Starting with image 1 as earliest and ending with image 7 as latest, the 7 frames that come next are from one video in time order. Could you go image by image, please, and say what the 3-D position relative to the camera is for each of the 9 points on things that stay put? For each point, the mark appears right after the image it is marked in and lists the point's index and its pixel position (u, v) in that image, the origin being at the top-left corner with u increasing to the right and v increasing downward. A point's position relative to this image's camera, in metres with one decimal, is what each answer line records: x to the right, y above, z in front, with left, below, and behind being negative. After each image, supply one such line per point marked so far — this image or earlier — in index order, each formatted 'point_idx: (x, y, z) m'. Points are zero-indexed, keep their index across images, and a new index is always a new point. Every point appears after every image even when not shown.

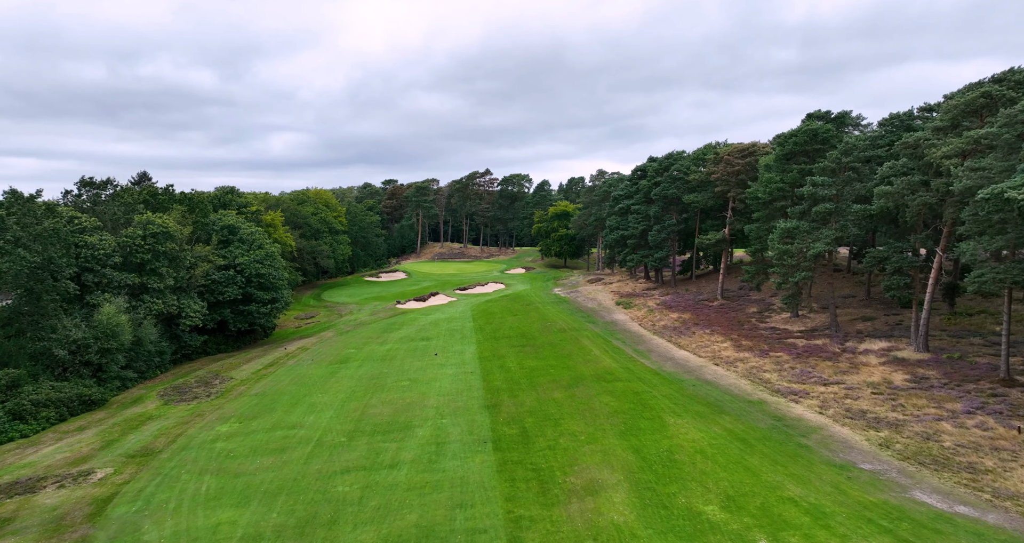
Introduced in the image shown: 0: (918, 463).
0: (+11.7, -5.5, +16.4) m
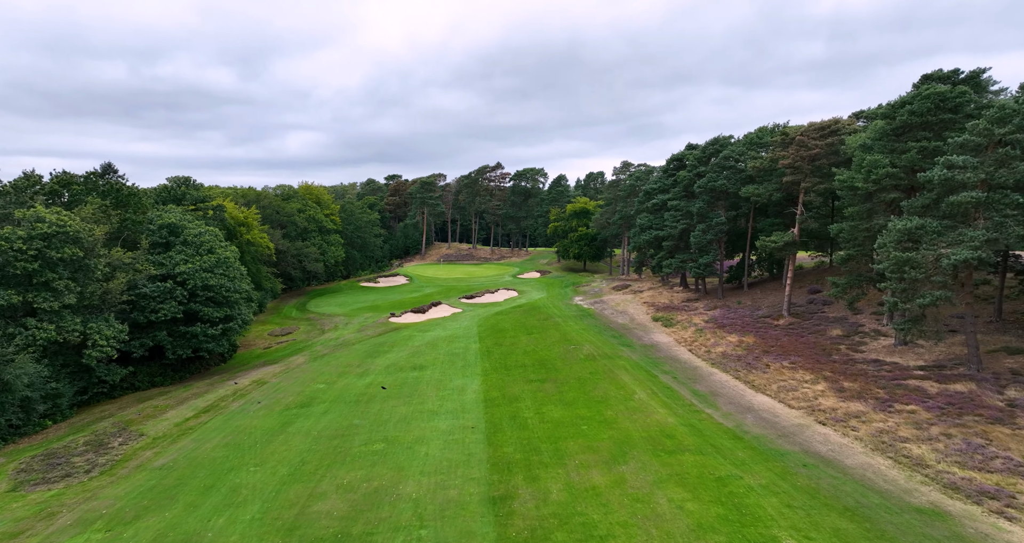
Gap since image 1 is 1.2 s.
0: (+12.1, -6.2, +7.4) m
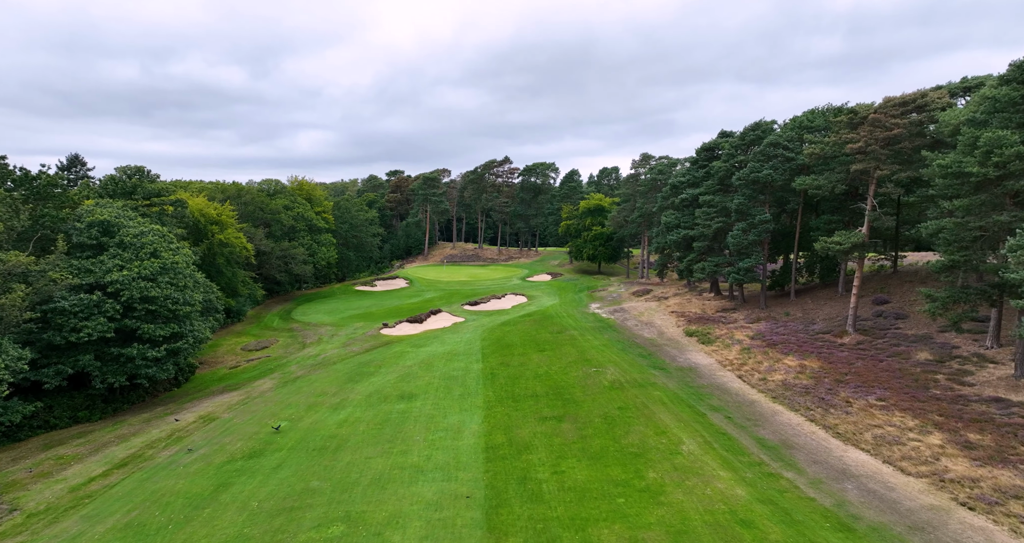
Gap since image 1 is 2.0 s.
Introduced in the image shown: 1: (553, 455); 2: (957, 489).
0: (+12.1, -6.7, +1.1) m
1: (+1.5, -6.4, +19.7) m
2: (+12.1, -5.9, +15.3) m
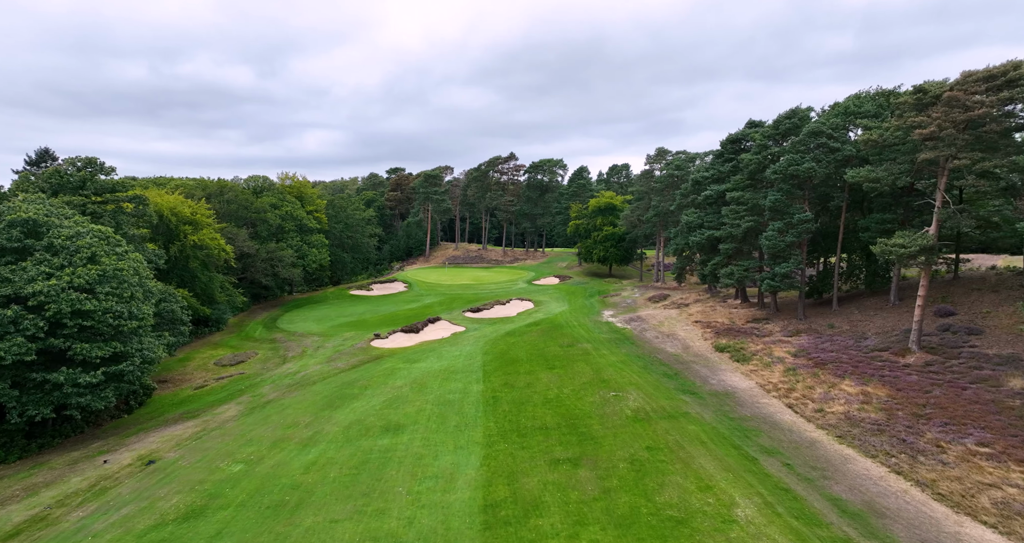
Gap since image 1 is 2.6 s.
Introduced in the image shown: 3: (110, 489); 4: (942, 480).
0: (+12.1, -7.0, -3.4) m
1: (+1.6, -6.7, +15.2) m
2: (+12.2, -6.3, +10.7) m
3: (-12.7, -6.9, +18.0) m
4: (+12.2, -5.8, +16.1) m
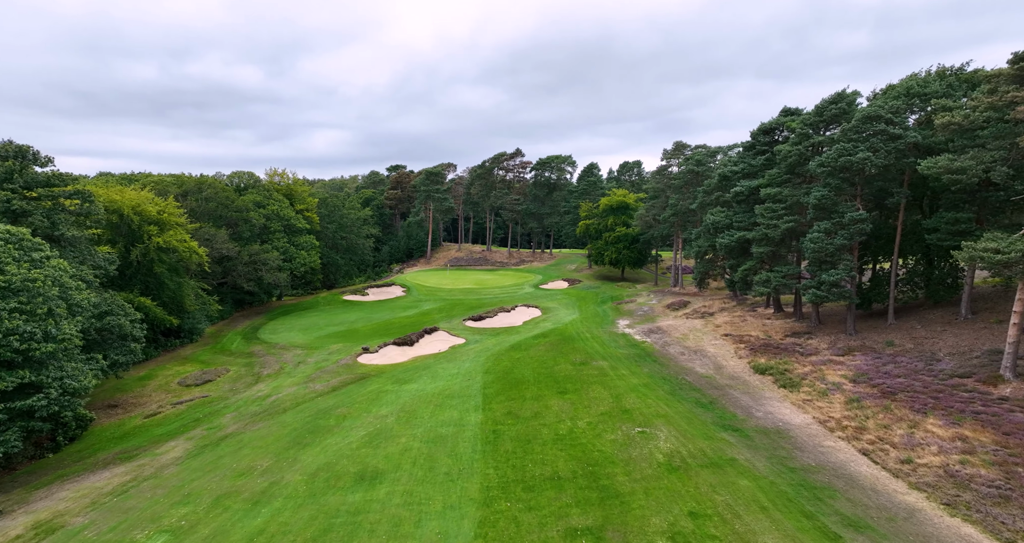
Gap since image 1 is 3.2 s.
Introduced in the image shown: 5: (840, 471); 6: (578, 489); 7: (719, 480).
0: (+11.9, -7.4, -8.2) m
1: (+1.6, -7.1, +10.6) m
2: (+12.1, -6.7, +6.0) m
3: (-12.6, -7.3, +13.6) m
4: (+12.2, -6.2, +11.3) m
5: (+10.1, -6.1, +17.6) m
6: (+2.1, -6.6, +17.2) m
7: (+6.4, -6.3, +17.6) m
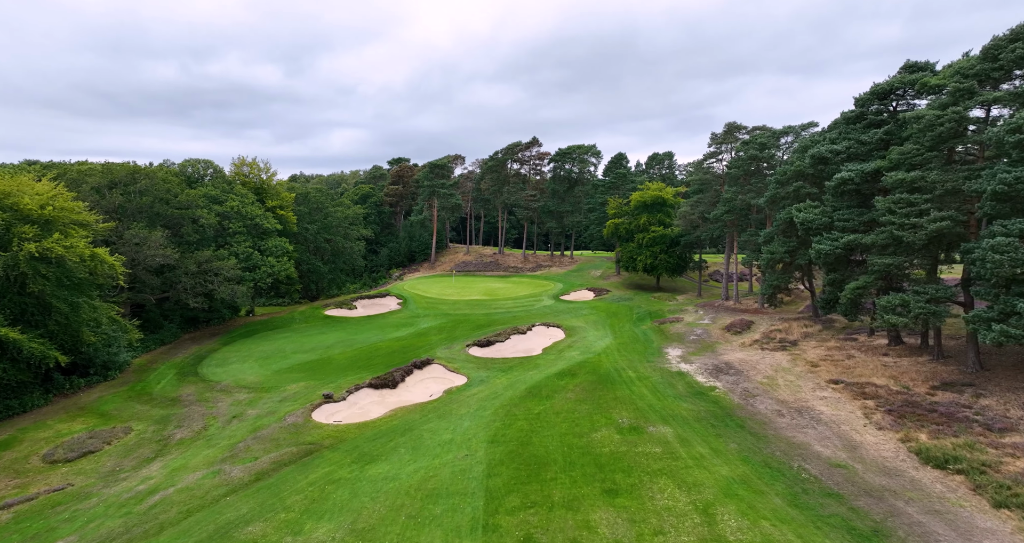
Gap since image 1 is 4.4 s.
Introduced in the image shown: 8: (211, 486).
0: (+11.6, -8.3, -18.9) m
1: (+1.8, -8.0, +0.2) m
2: (+12.2, -7.6, -4.8) m
3: (-12.4, -8.1, +3.5) m
4: (+12.4, -7.1, +0.6) m
5: (+10.5, -7.0, +6.9) m
6: (+2.5, -7.5, +6.7) m
7: (+6.7, -7.2, +7.1) m
8: (-10.0, -6.9, +18.8) m
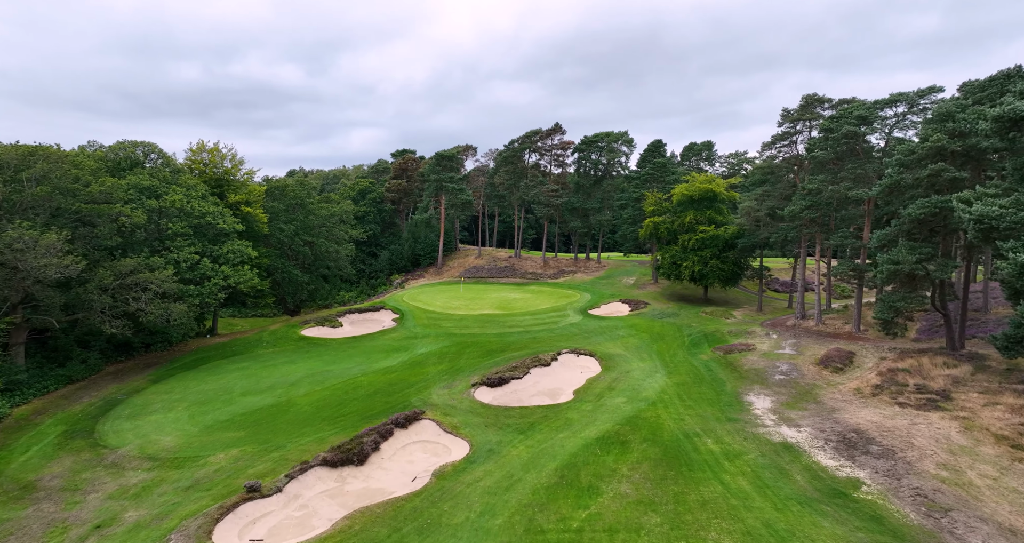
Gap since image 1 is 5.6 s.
0: (+11.0, -9.1, -29.2) m
1: (+1.8, -8.7, -9.9) m
2: (+12.0, -8.4, -15.0) m
3: (-12.3, -8.9, -6.1) m
4: (+12.4, -7.9, -9.7) m
5: (+10.6, -7.8, -3.3) m
6: (+2.6, -8.3, -3.3) m
7: (+6.9, -7.9, -3.1) m
8: (-9.5, -7.7, +9.1) m
